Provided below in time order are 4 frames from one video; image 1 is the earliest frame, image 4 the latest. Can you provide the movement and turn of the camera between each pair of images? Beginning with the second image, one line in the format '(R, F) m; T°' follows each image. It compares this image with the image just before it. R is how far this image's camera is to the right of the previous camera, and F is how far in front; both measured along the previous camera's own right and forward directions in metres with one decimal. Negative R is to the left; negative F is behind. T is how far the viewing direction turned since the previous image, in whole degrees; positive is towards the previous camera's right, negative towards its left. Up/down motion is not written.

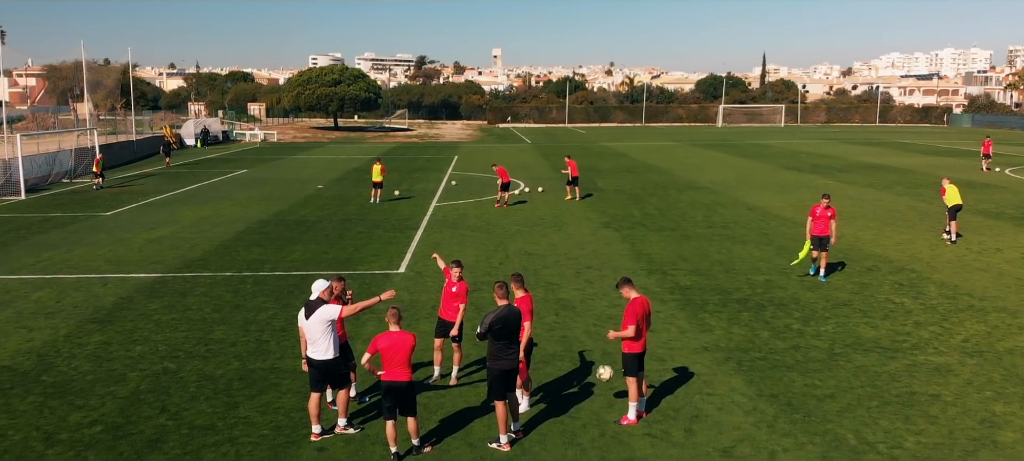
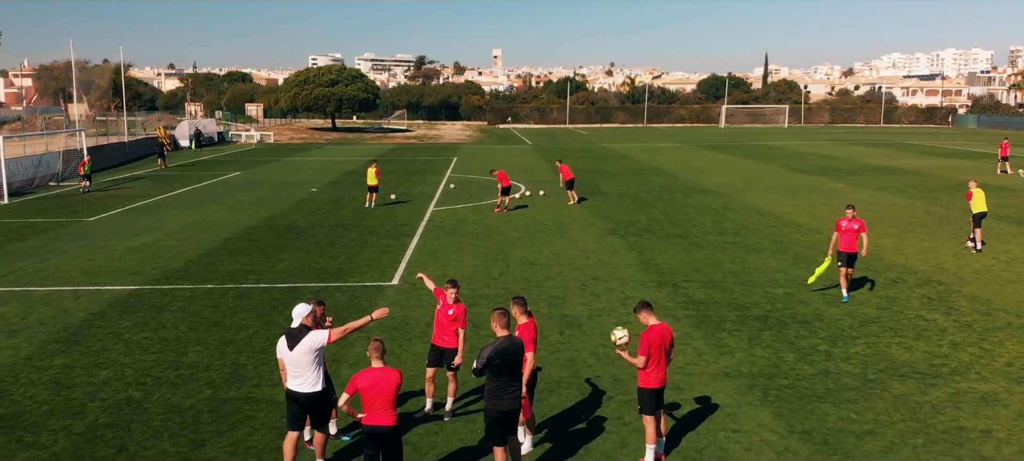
(0.0, +1.1) m; 0°
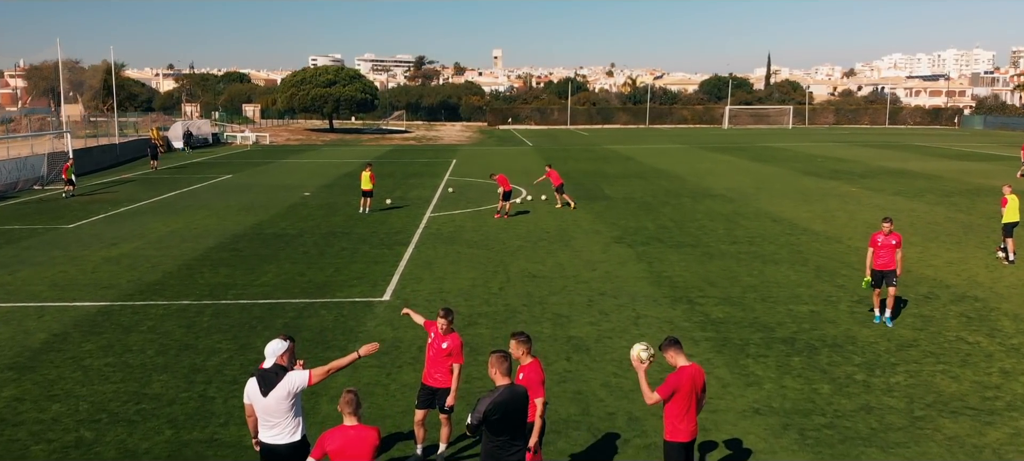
(0.0, +1.2) m; 0°
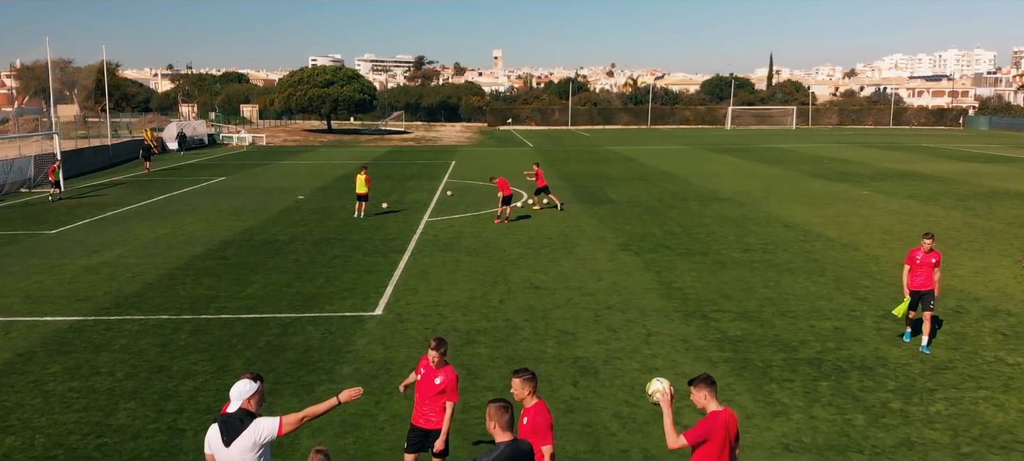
(0.0, +0.9) m; 0°
